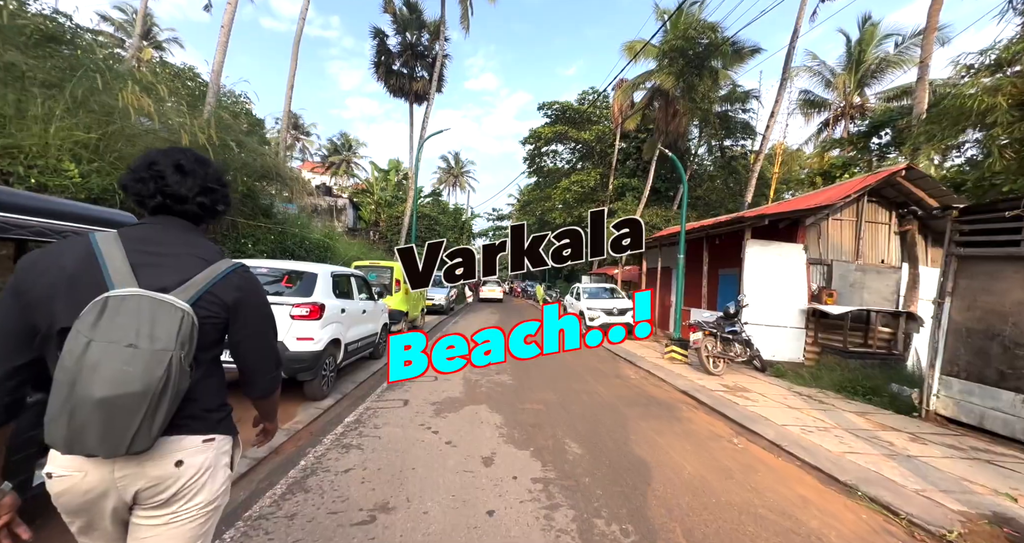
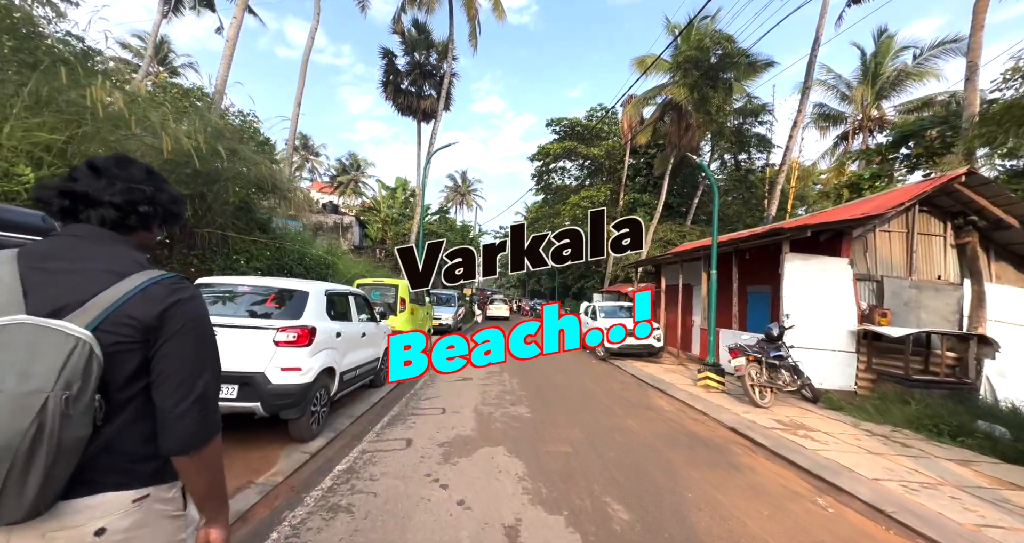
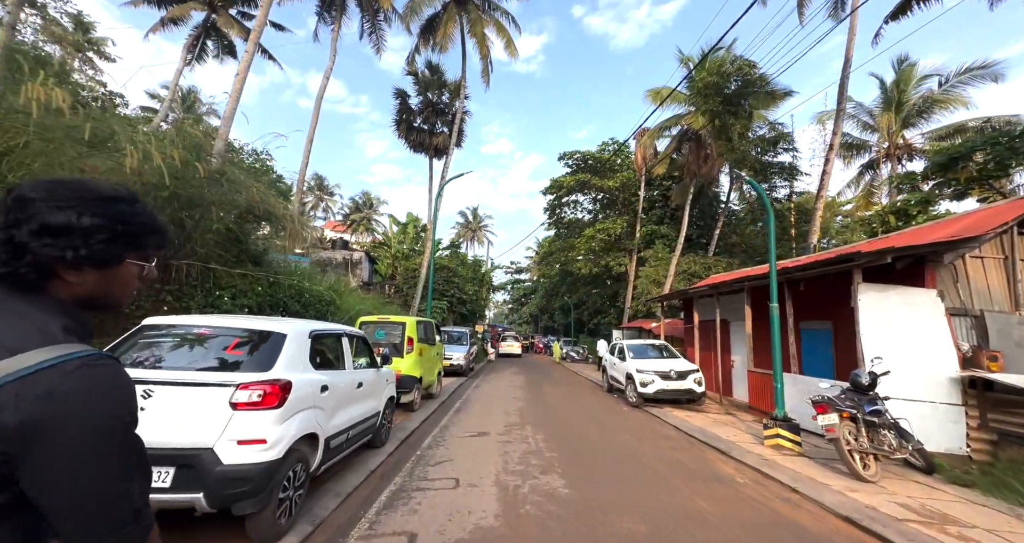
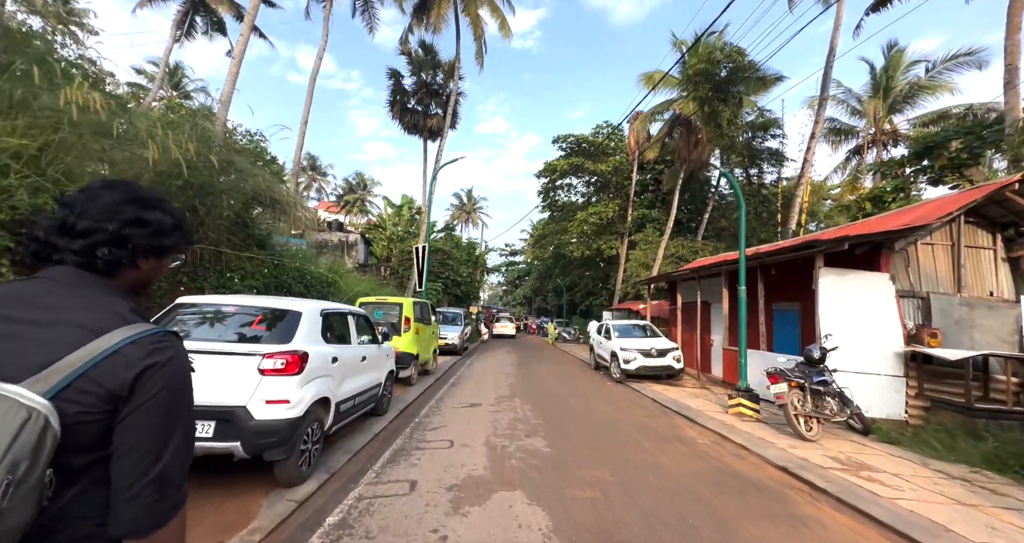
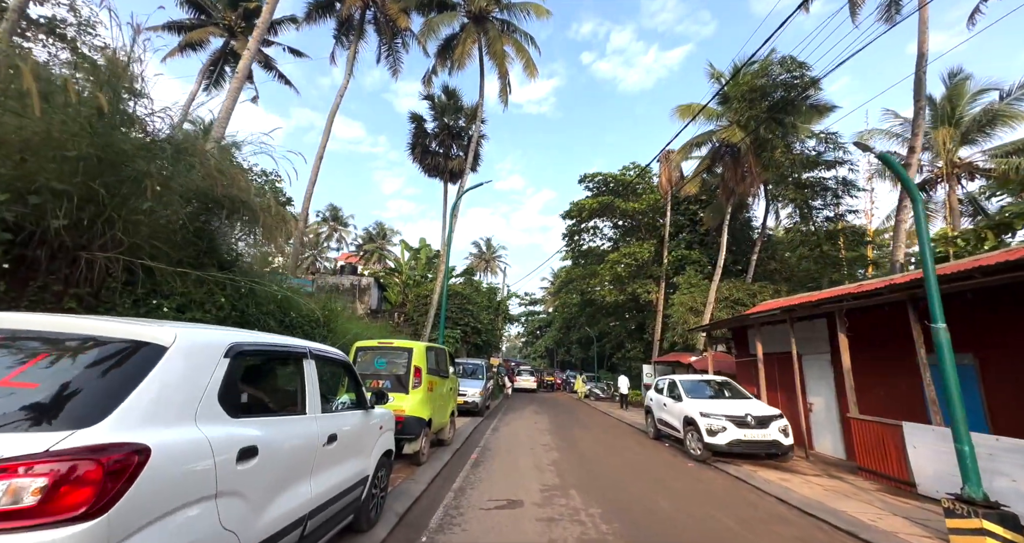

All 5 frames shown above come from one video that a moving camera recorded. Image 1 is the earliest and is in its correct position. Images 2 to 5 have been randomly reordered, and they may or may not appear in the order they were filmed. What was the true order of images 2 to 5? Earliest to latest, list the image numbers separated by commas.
2, 4, 3, 5
